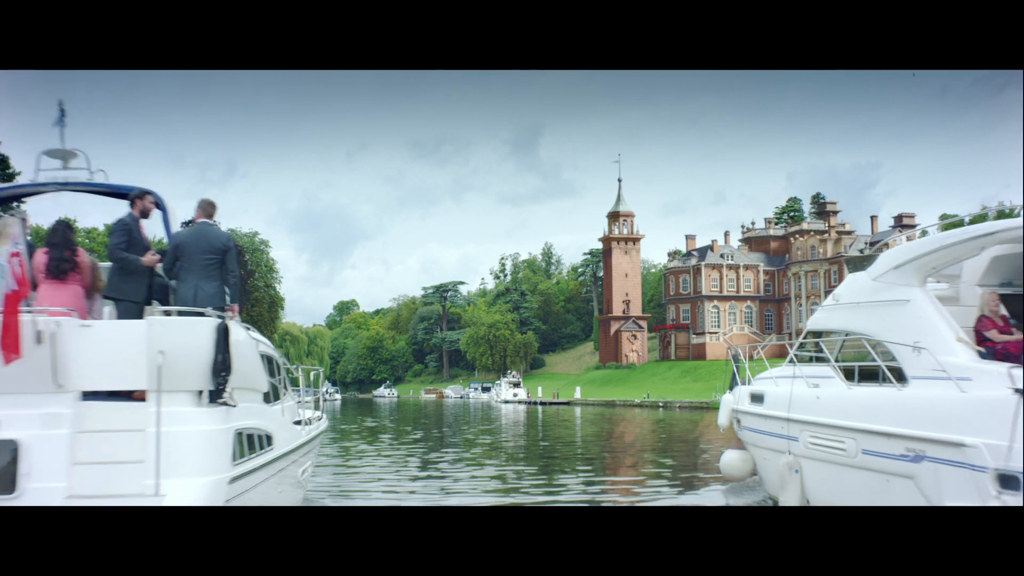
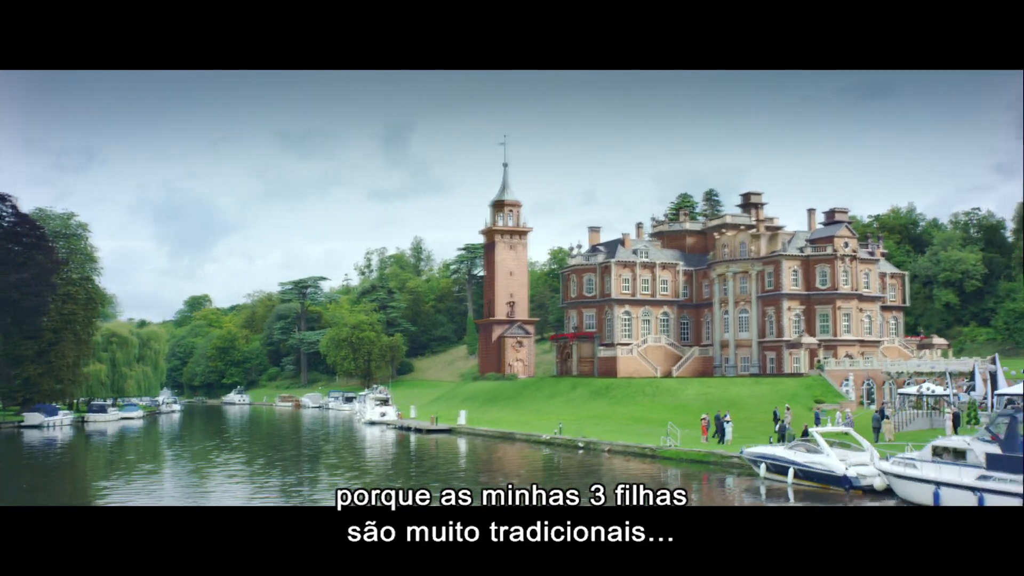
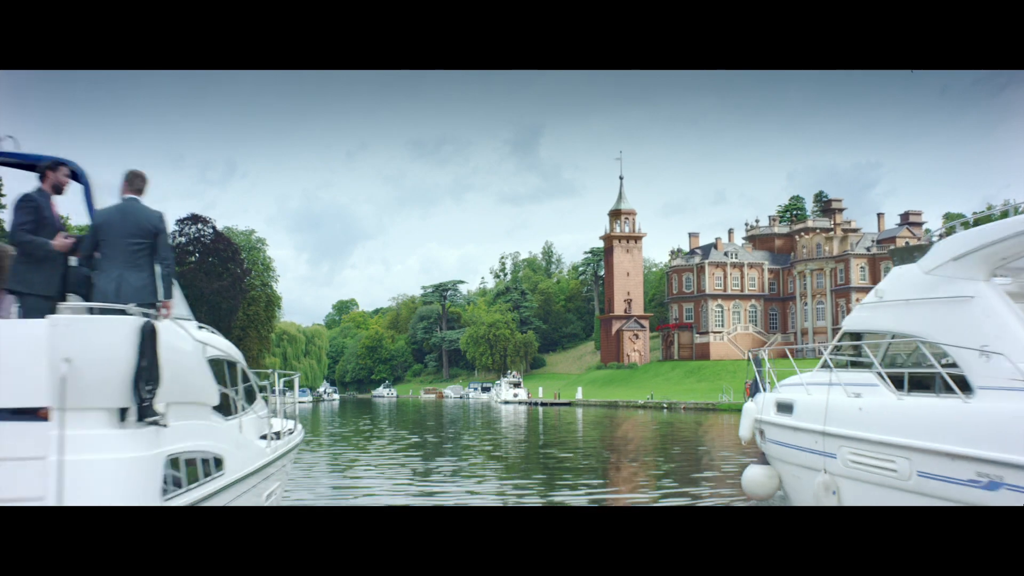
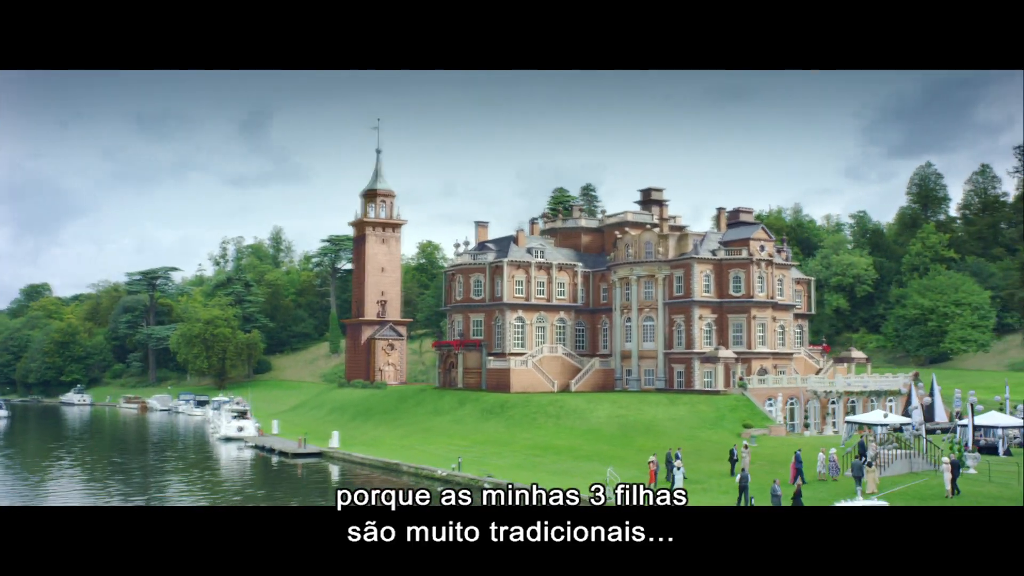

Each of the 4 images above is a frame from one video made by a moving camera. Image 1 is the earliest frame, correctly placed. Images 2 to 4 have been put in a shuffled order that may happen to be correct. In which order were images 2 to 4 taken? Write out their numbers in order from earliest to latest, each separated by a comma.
3, 2, 4
